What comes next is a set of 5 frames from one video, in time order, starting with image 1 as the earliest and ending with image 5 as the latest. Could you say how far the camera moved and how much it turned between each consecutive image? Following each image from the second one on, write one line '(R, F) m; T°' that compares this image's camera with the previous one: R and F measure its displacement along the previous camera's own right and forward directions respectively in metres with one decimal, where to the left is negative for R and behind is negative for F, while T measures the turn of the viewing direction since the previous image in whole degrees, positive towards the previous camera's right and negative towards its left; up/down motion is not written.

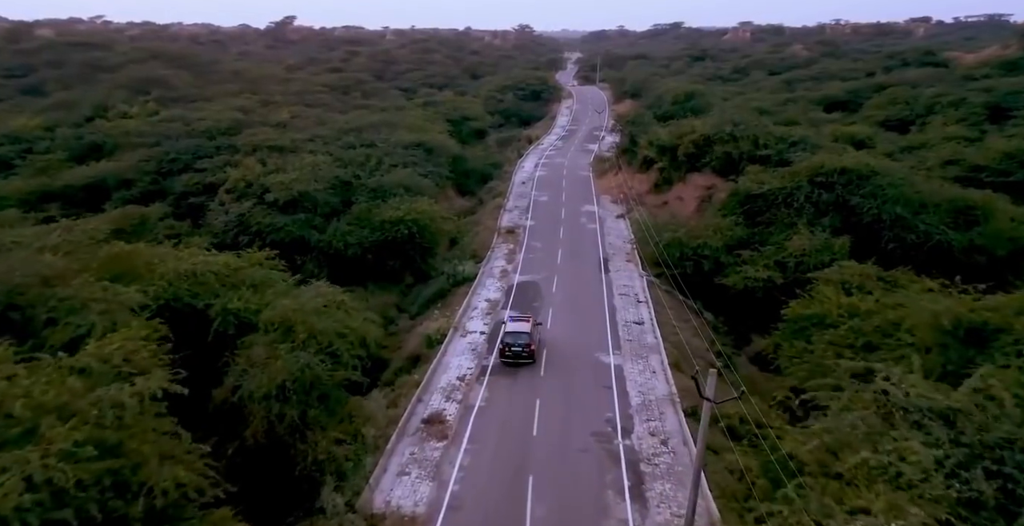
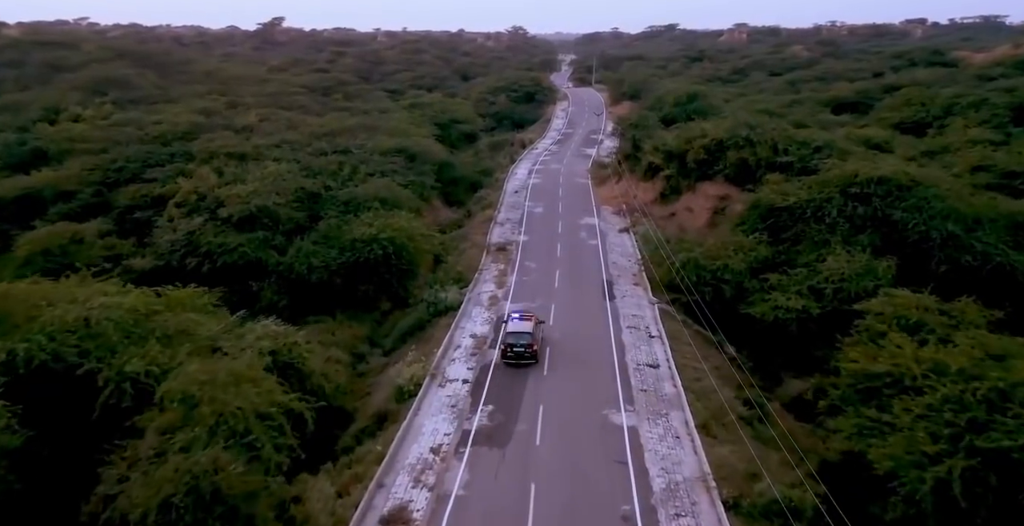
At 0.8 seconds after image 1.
(+0.2, +5.3) m; 0°
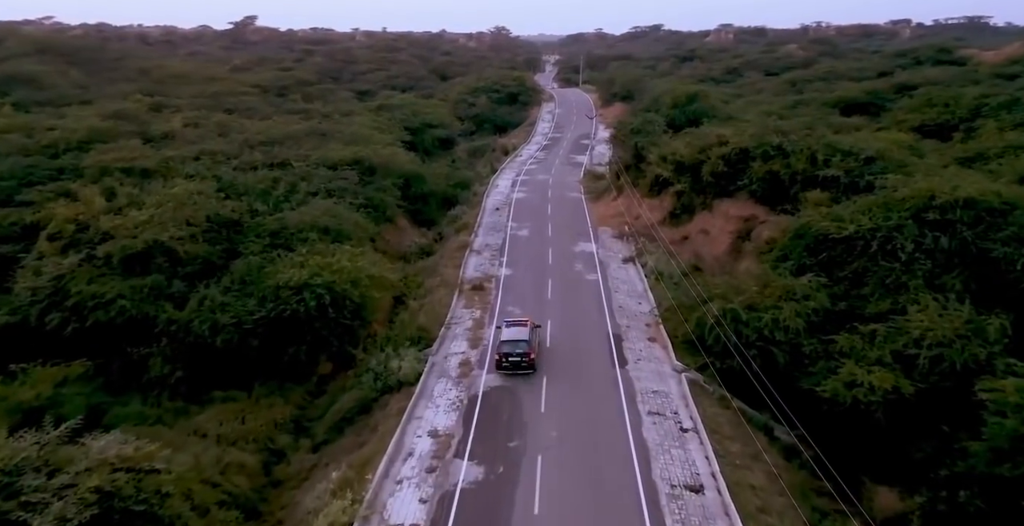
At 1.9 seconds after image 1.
(+0.3, +8.6) m; +1°
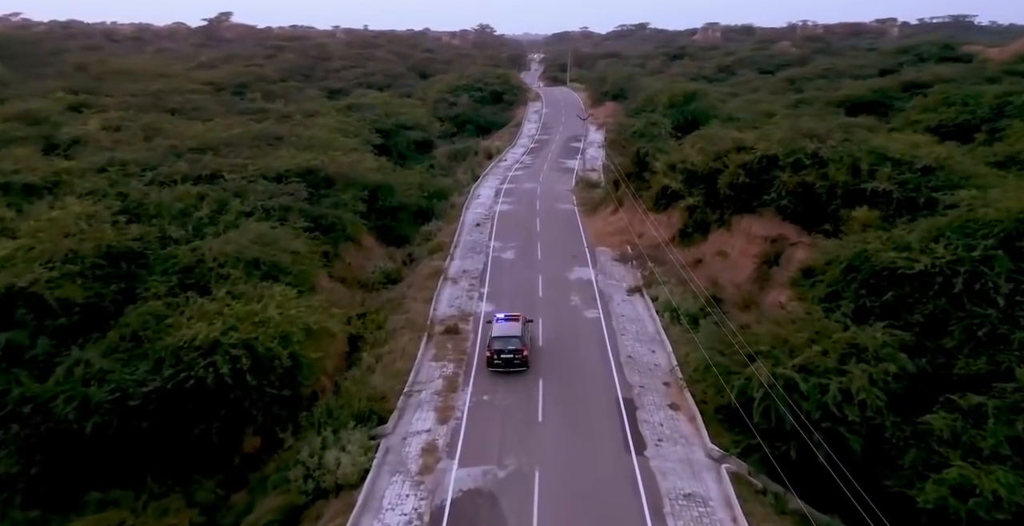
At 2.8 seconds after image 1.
(+0.2, +6.4) m; +1°
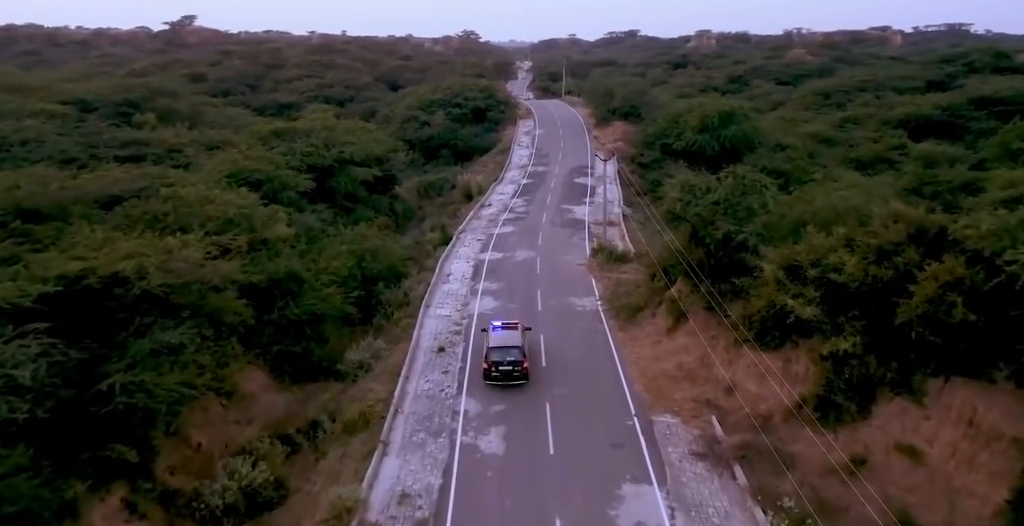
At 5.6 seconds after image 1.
(0.0, +16.8) m; +1°
